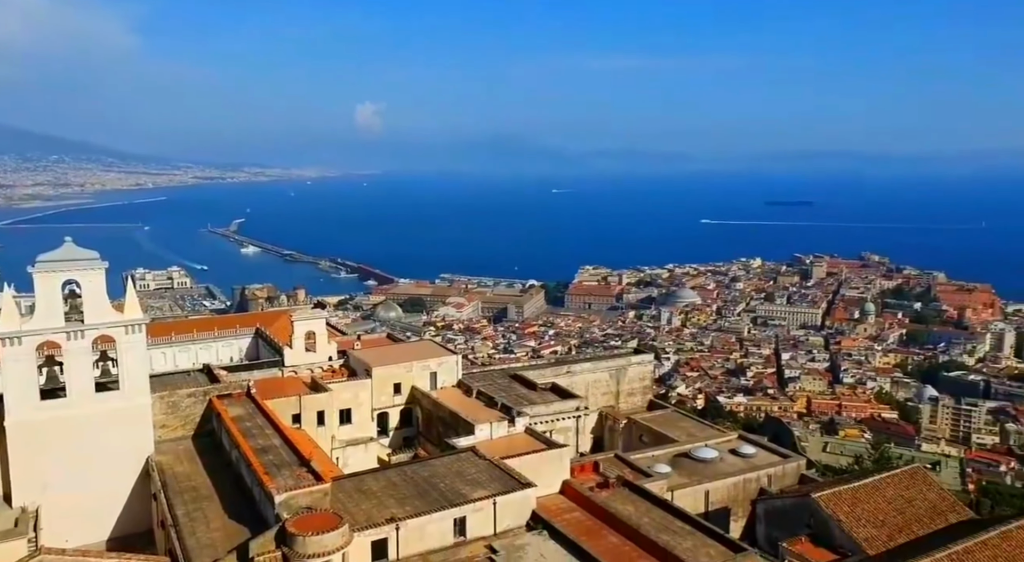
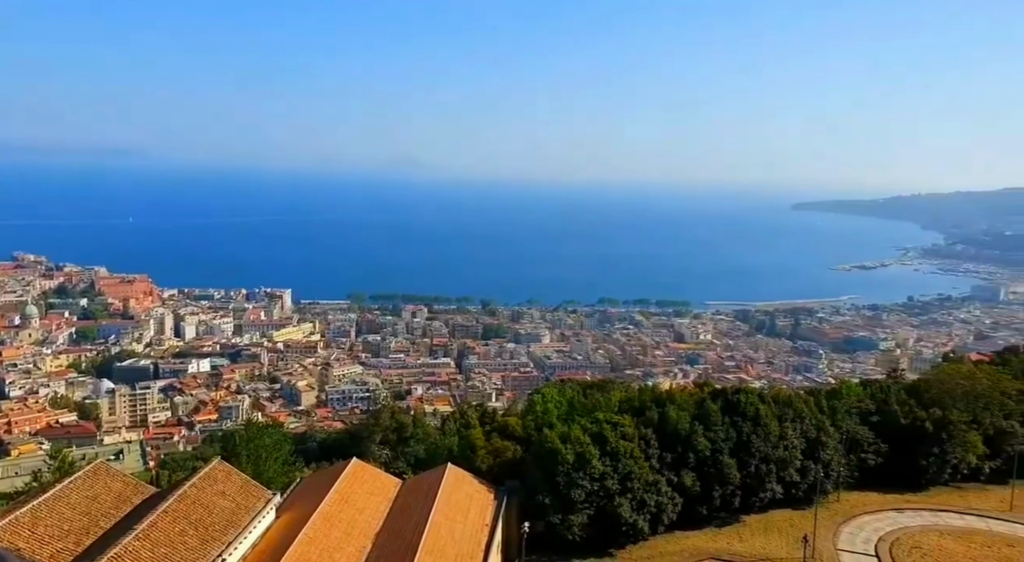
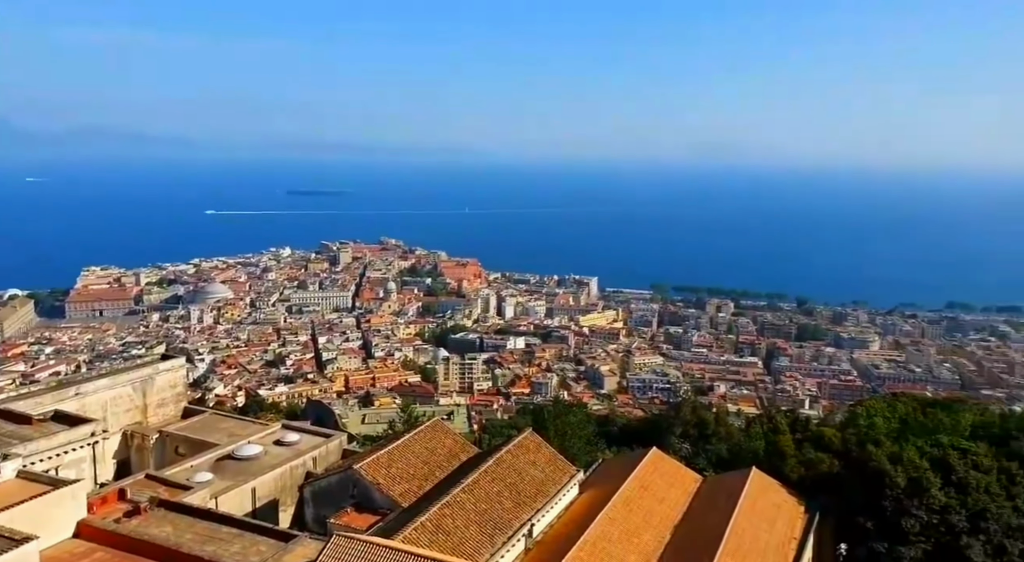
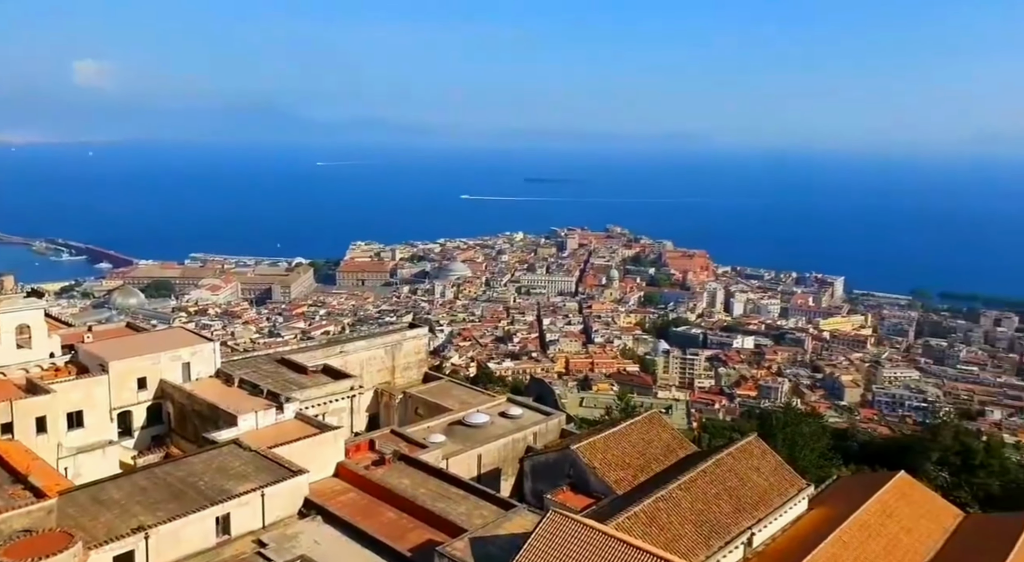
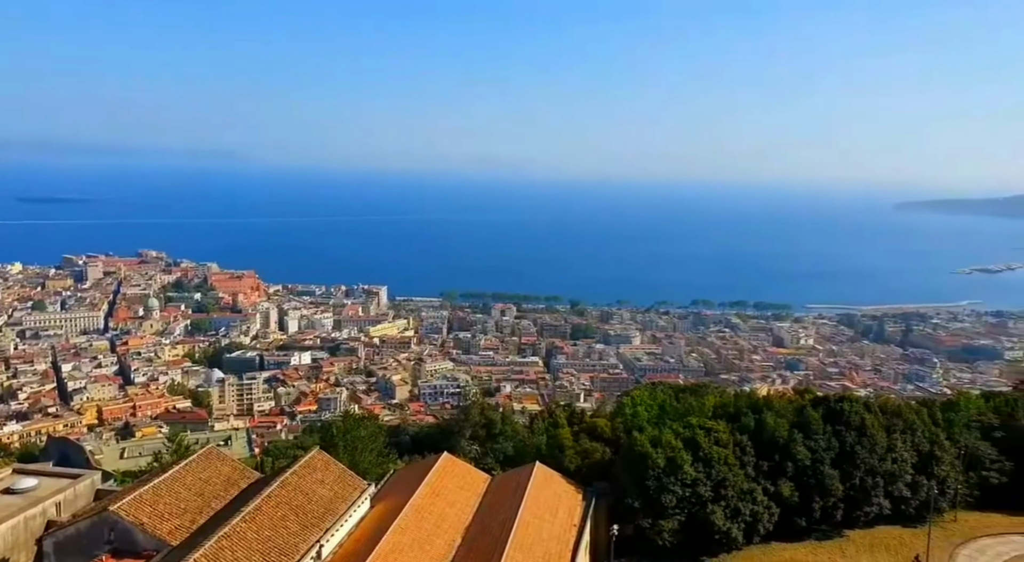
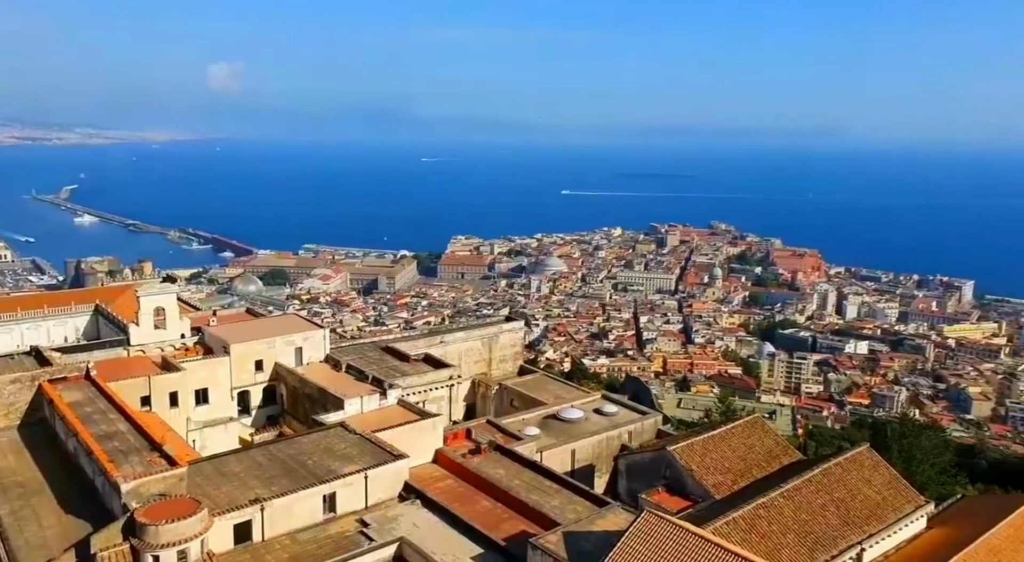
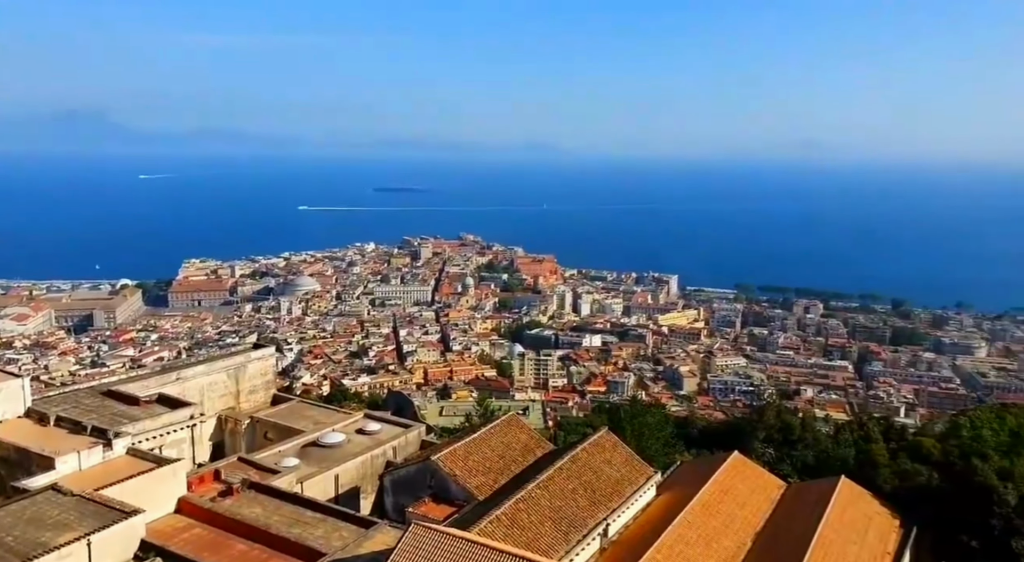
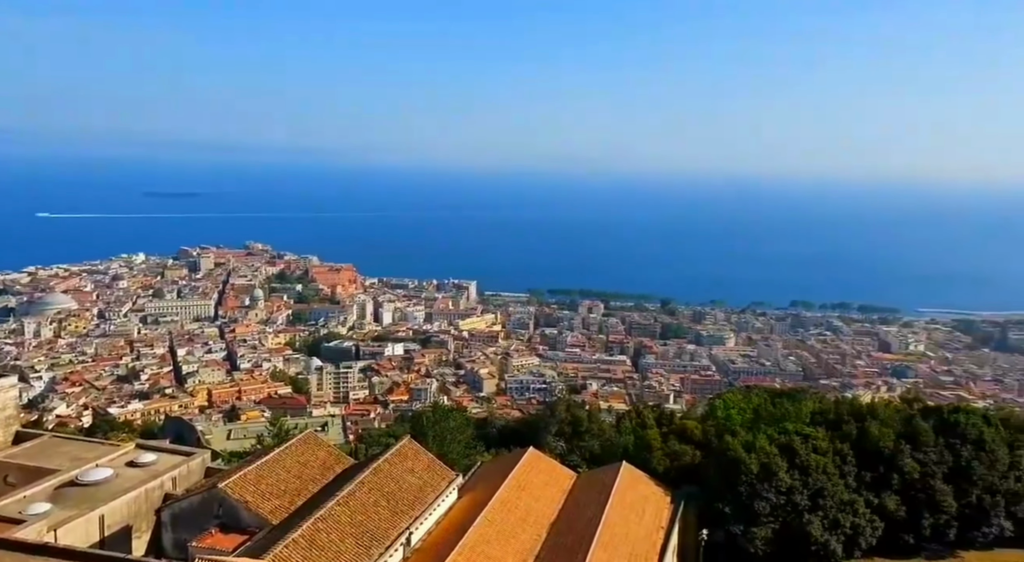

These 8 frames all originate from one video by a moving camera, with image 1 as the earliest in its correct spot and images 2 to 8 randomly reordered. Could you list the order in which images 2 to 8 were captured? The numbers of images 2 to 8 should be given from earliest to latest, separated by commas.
6, 4, 7, 3, 8, 5, 2
